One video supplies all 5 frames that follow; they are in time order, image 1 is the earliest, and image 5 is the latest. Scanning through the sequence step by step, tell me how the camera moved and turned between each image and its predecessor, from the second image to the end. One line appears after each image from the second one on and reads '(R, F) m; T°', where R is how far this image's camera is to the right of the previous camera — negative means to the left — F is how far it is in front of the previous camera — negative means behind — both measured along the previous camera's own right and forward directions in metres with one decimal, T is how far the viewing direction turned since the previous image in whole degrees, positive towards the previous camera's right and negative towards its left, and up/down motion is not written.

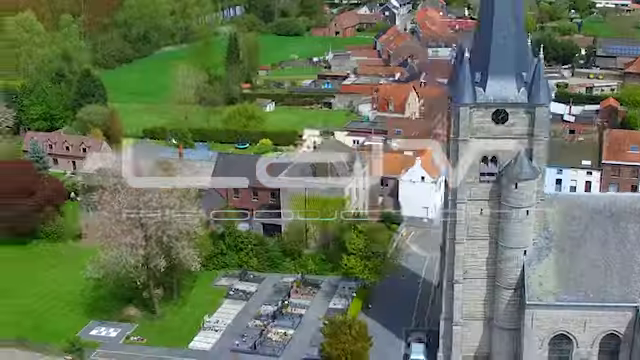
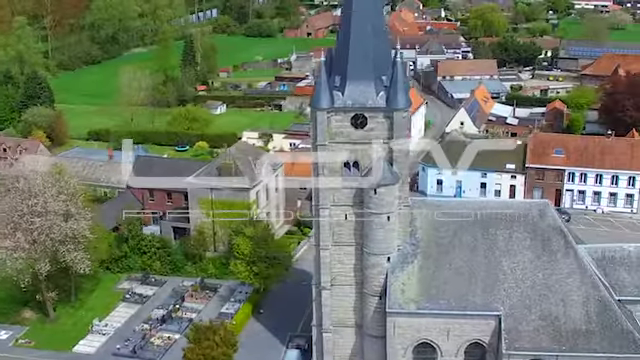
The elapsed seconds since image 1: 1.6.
(+11.6, +0.4) m; -1°
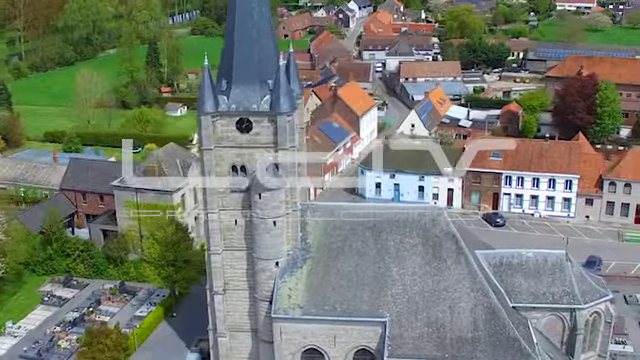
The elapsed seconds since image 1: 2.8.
(+9.2, +0.2) m; -1°
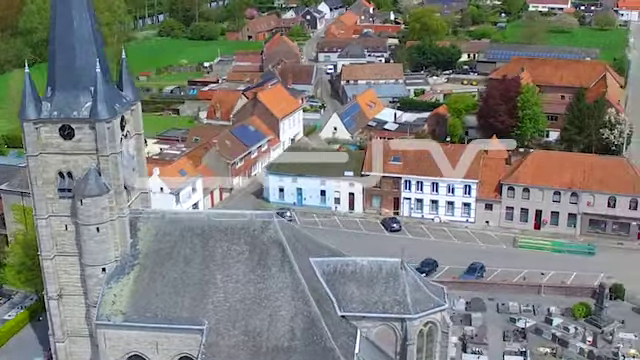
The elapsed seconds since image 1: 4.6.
(+14.2, +0.3) m; -1°
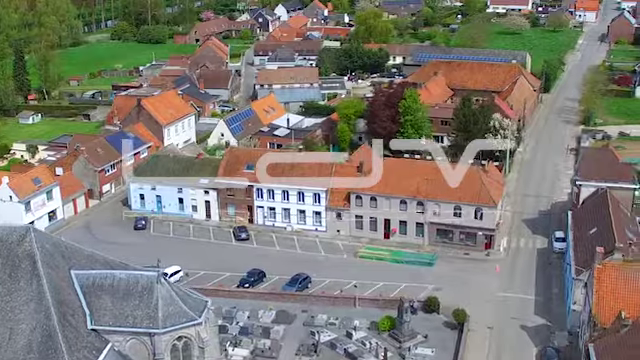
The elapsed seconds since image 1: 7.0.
(+20.6, +0.4) m; -1°
